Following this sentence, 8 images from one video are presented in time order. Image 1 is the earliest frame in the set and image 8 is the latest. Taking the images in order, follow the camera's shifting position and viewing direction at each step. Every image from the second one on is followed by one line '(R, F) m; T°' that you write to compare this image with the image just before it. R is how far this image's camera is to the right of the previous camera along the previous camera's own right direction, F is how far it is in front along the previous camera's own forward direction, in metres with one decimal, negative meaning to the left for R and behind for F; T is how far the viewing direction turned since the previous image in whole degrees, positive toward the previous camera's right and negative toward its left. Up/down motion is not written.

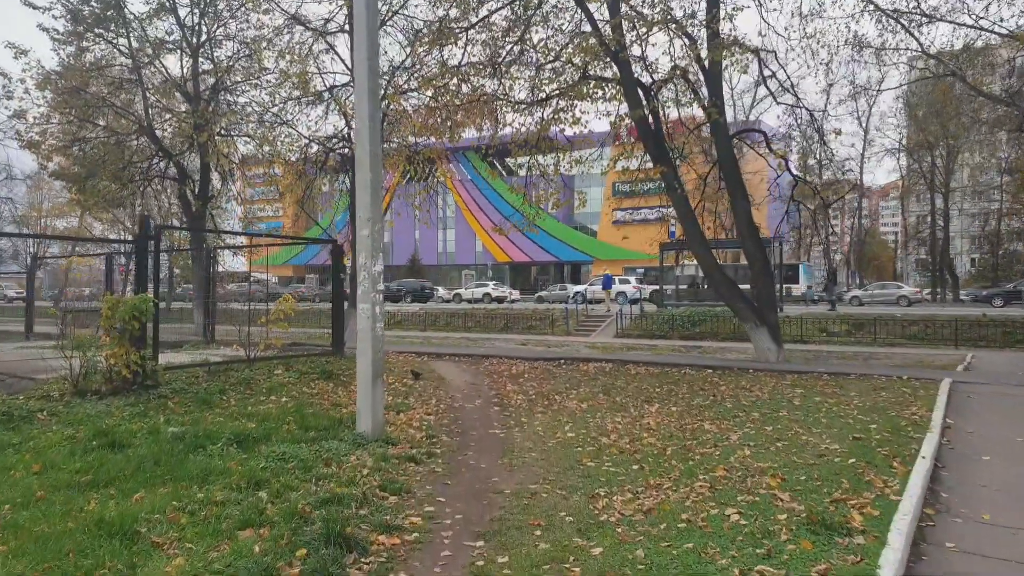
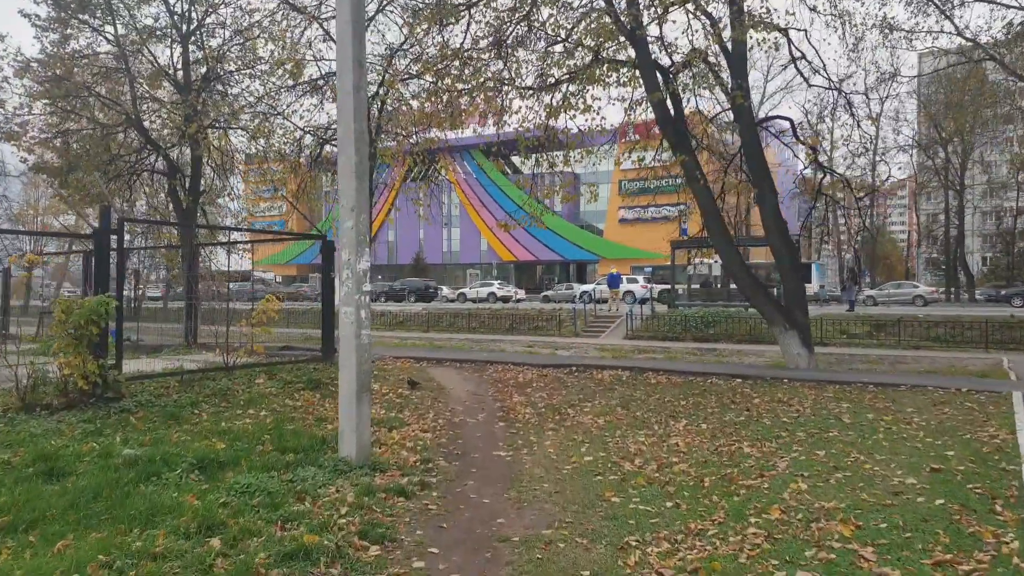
(0.0, +0.9) m; 0°
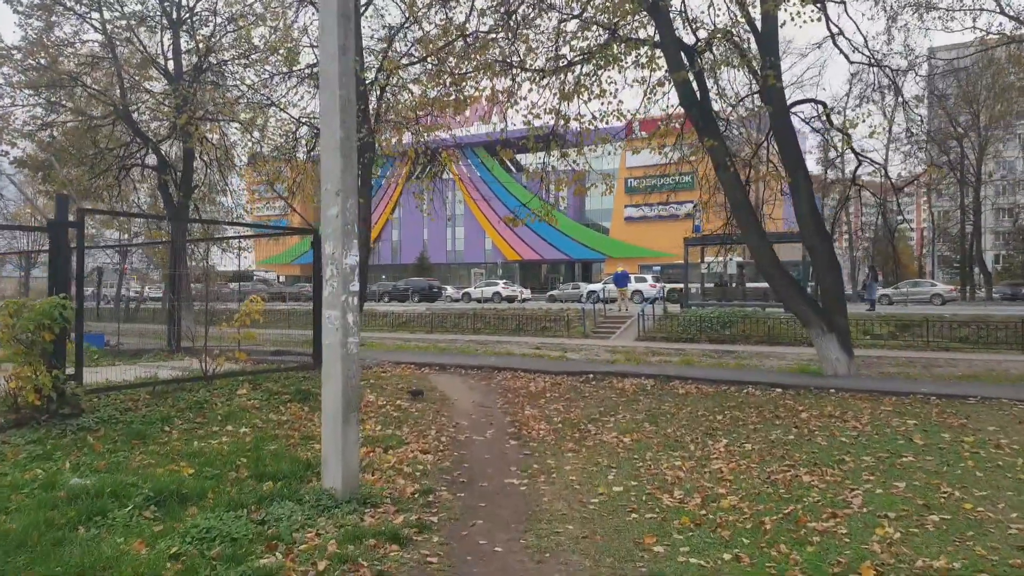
(-0.1, +0.9) m; 0°
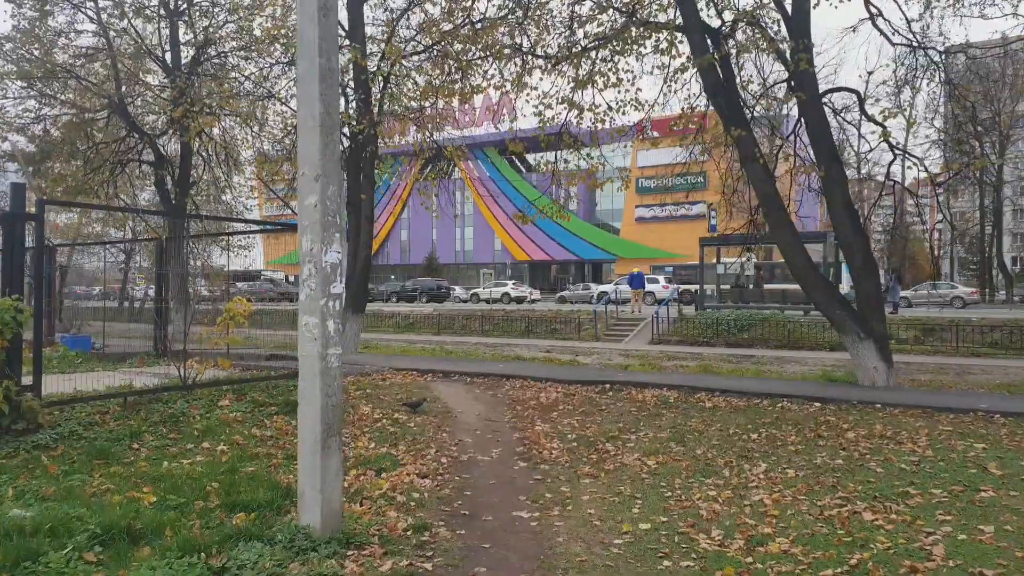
(0.0, +0.7) m; -1°
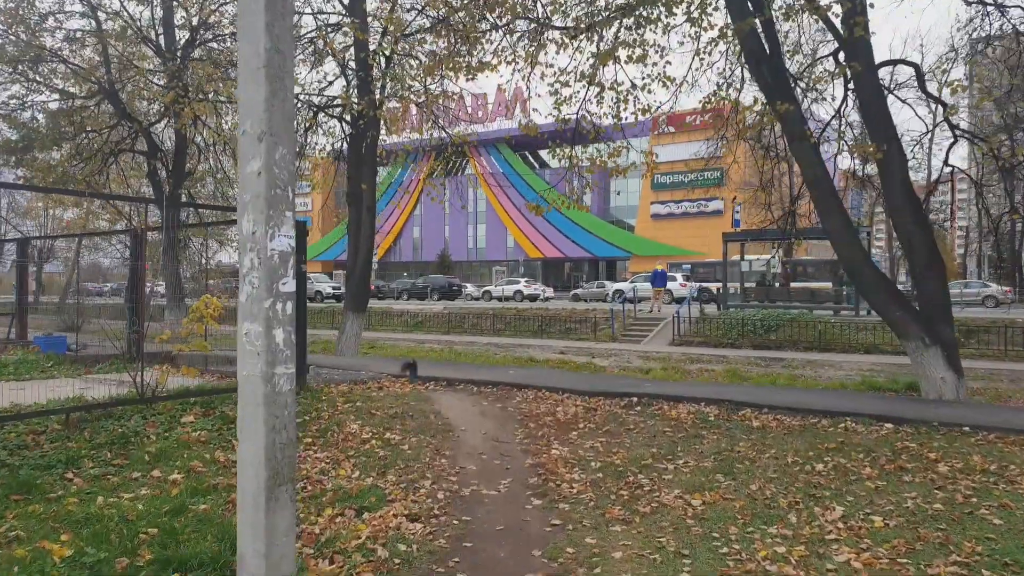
(0.0, +1.1) m; -1°
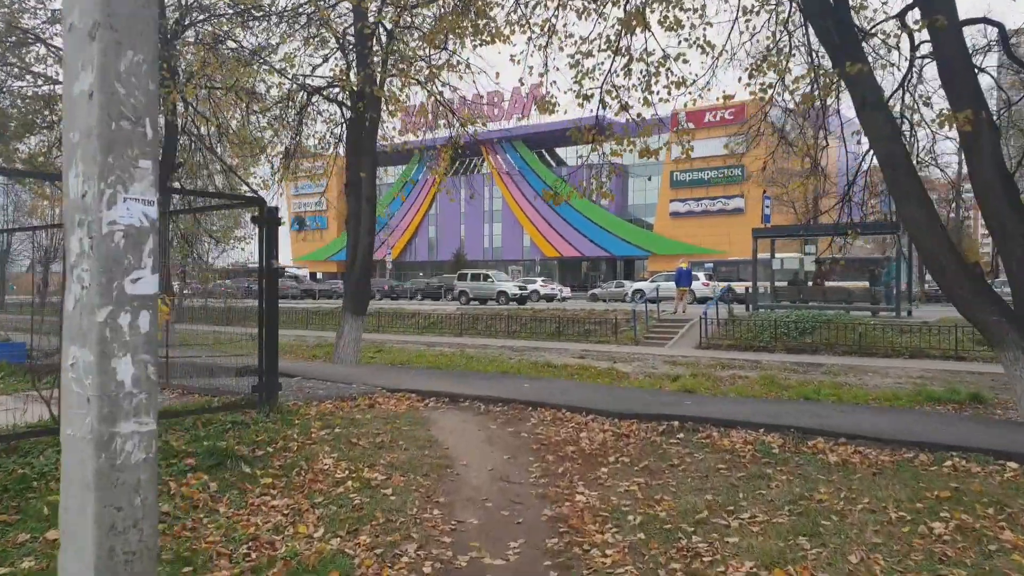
(0.0, +1.3) m; -1°
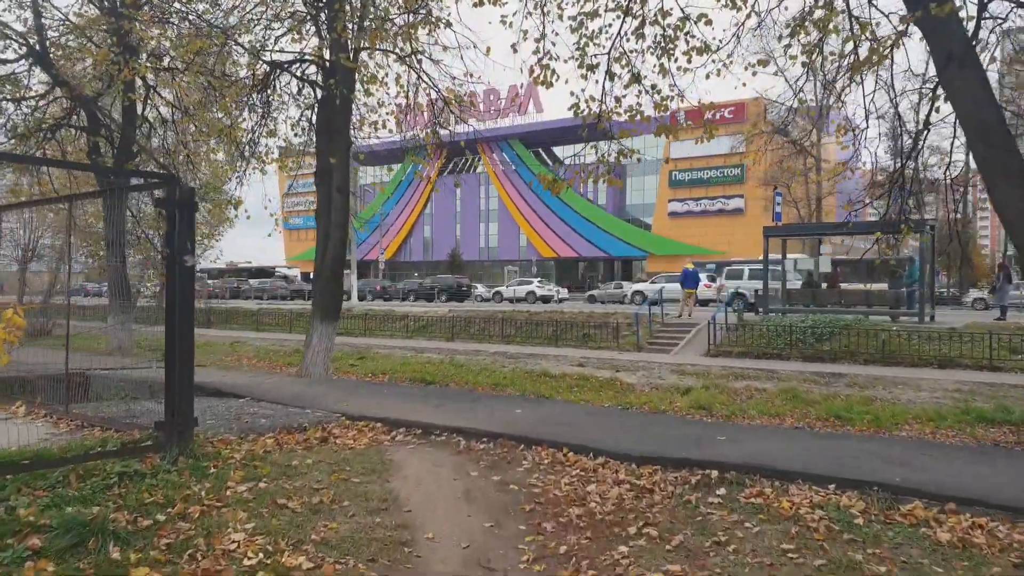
(+0.1, +1.4) m; 0°
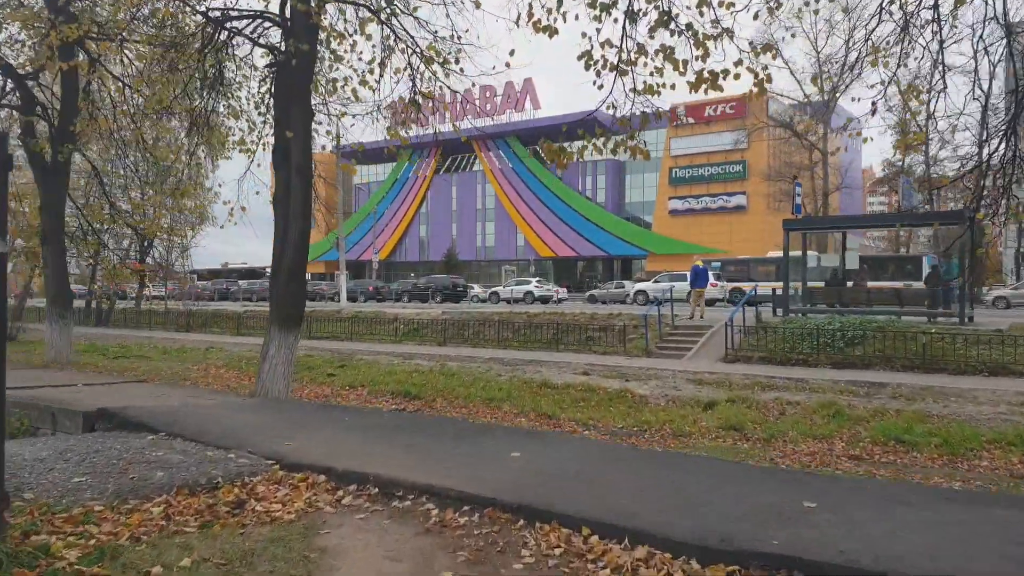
(0.0, +1.7) m; 0°
